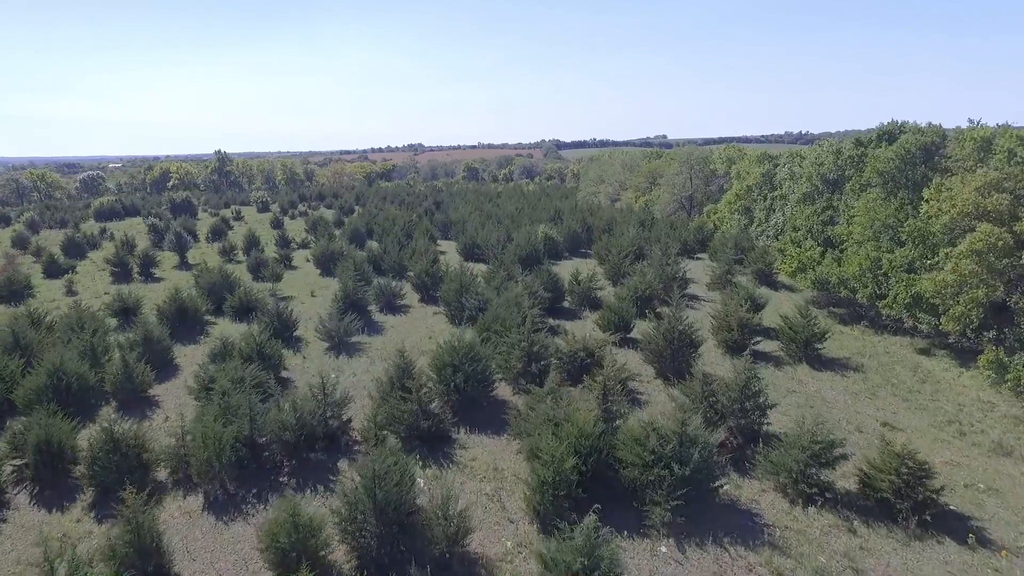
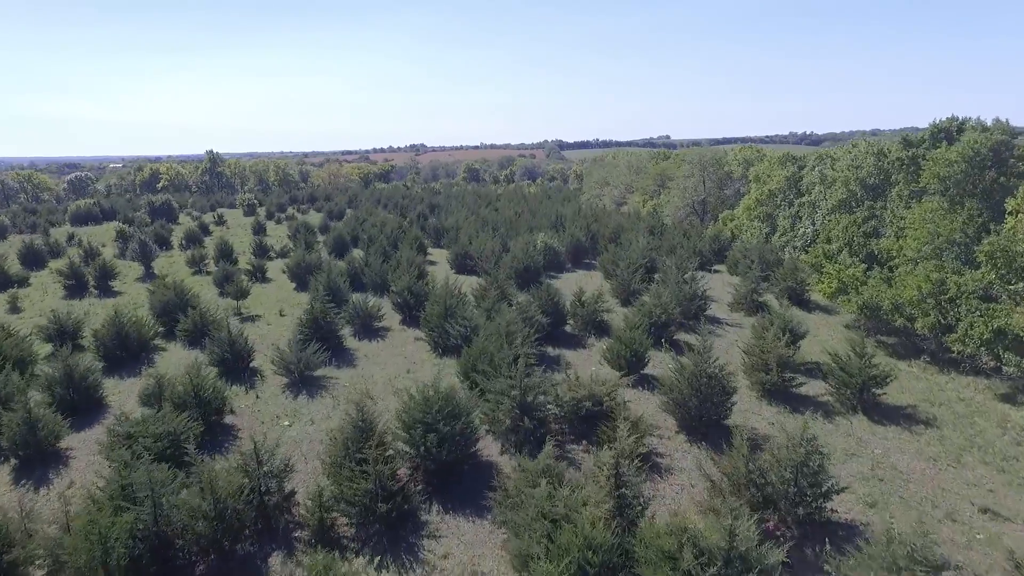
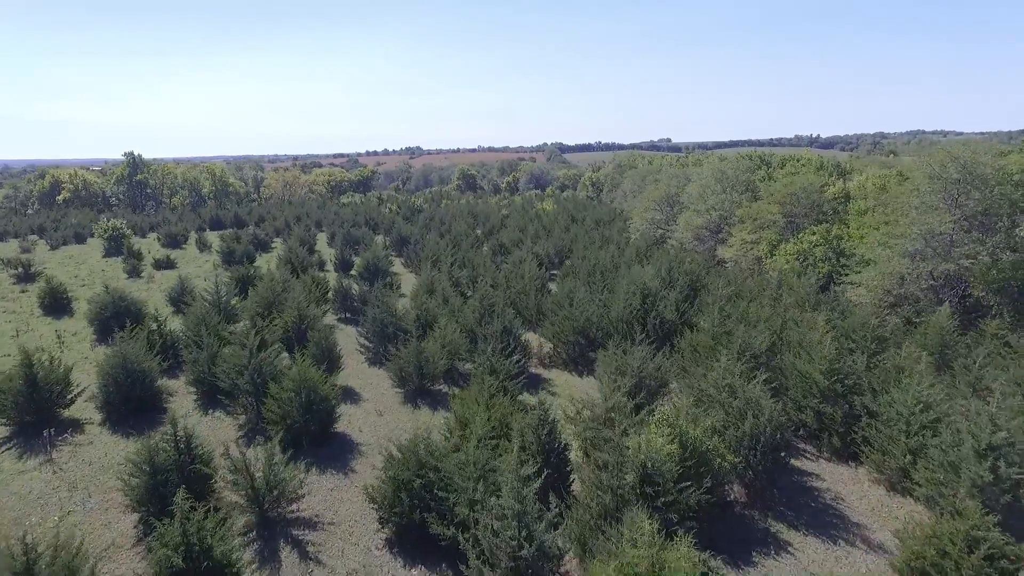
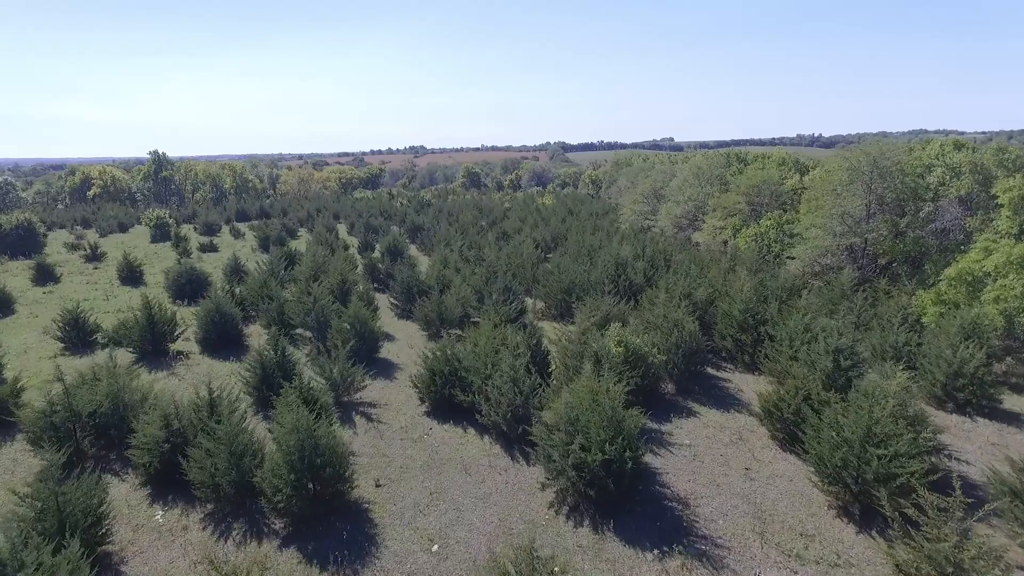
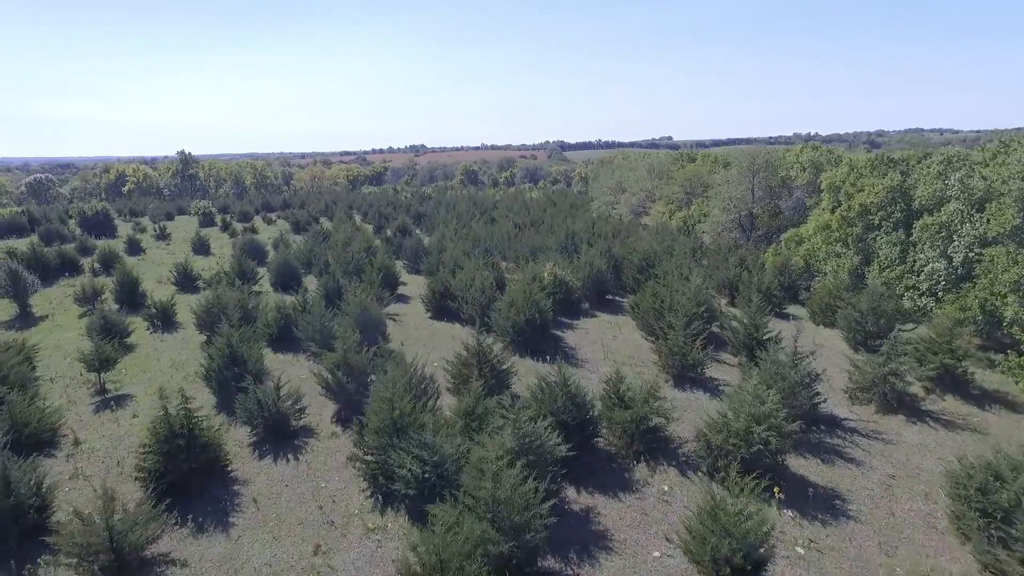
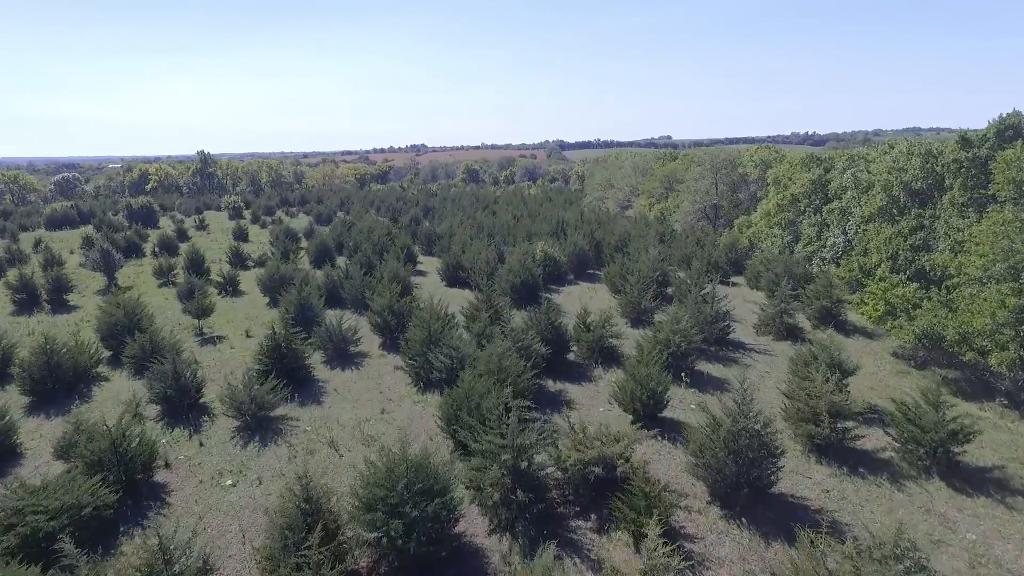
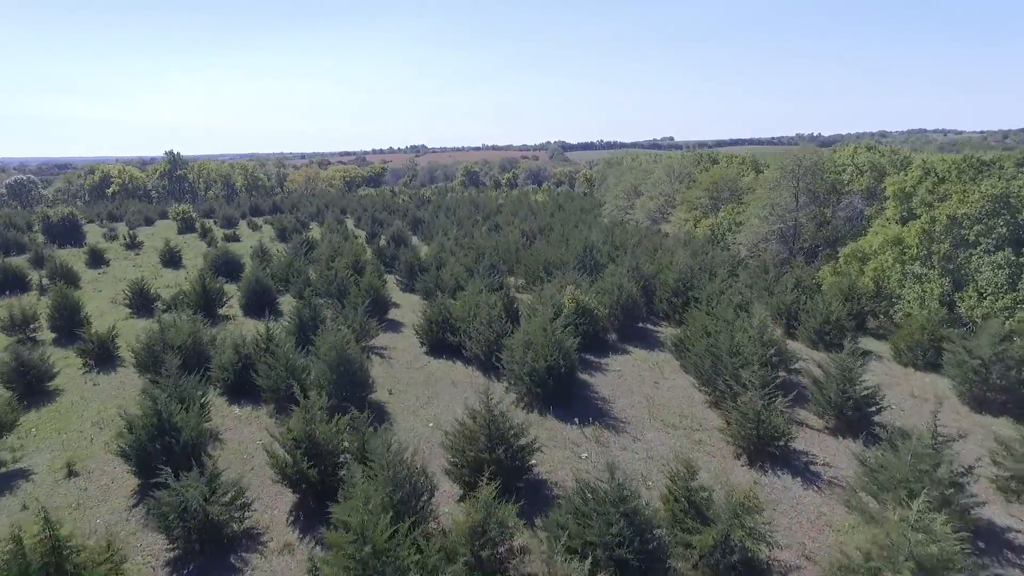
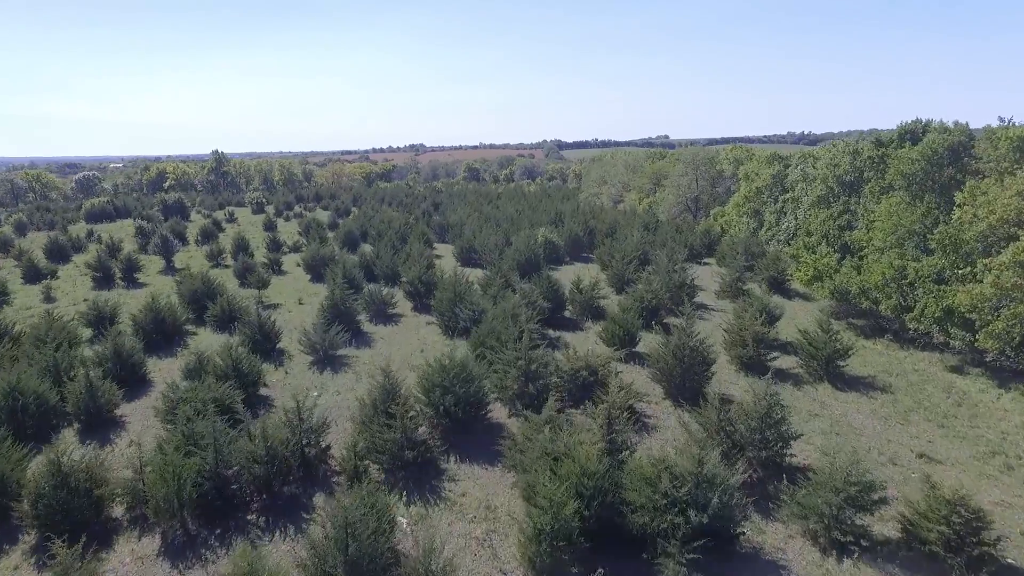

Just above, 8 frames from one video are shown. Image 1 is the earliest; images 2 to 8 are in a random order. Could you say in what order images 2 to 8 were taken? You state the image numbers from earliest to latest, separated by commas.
8, 2, 6, 5, 7, 4, 3
